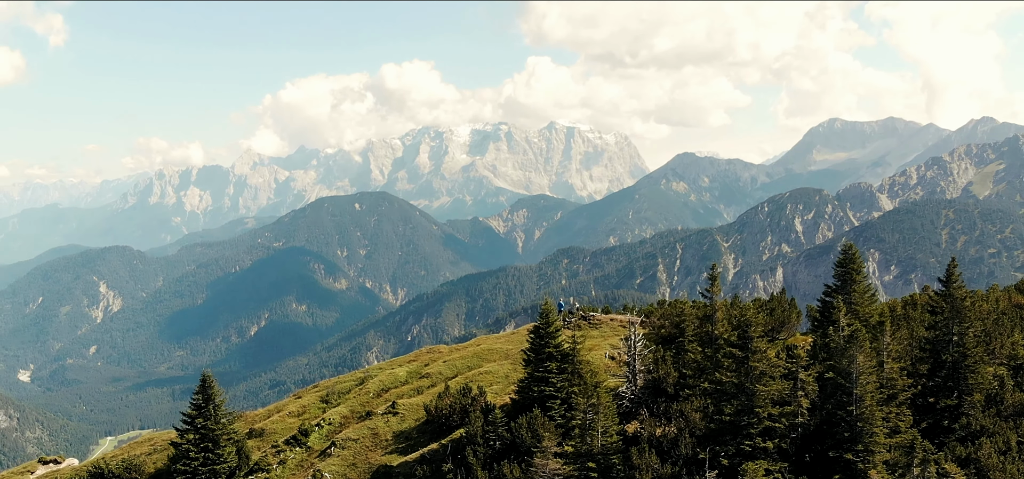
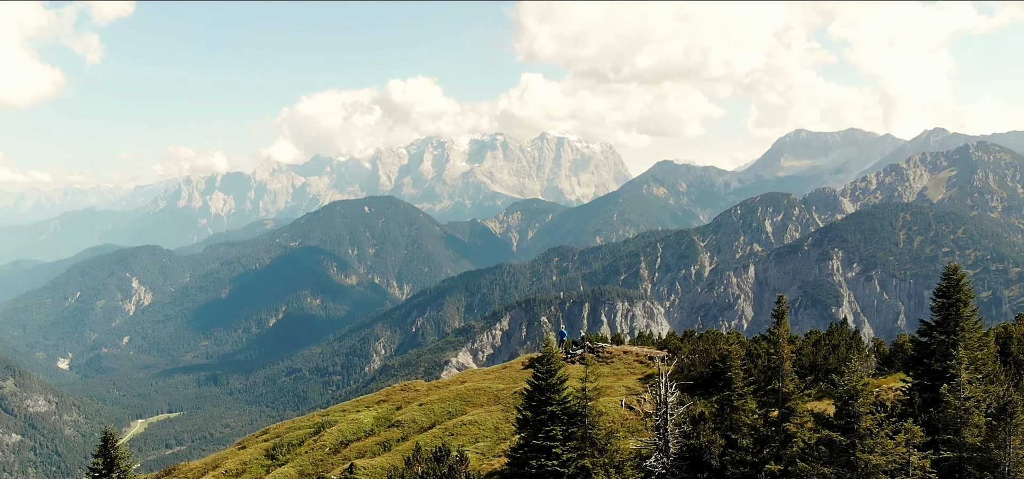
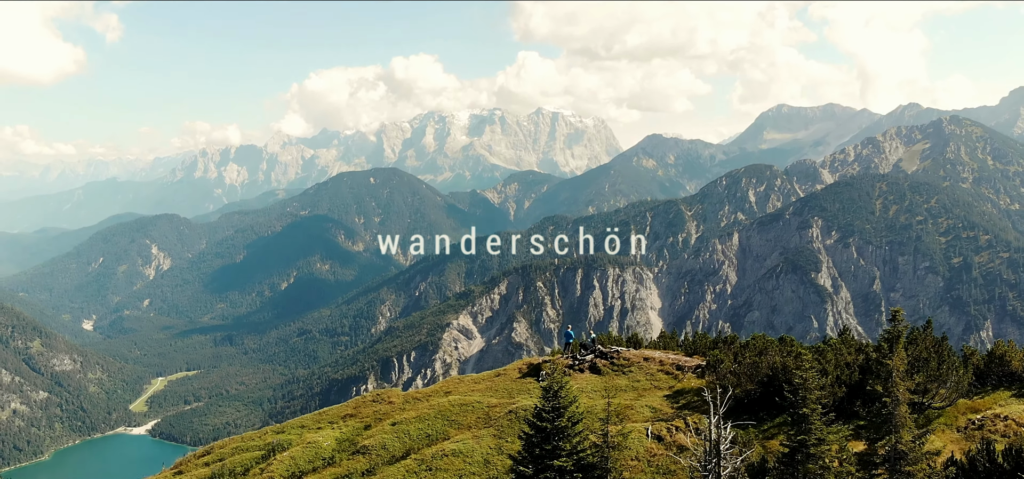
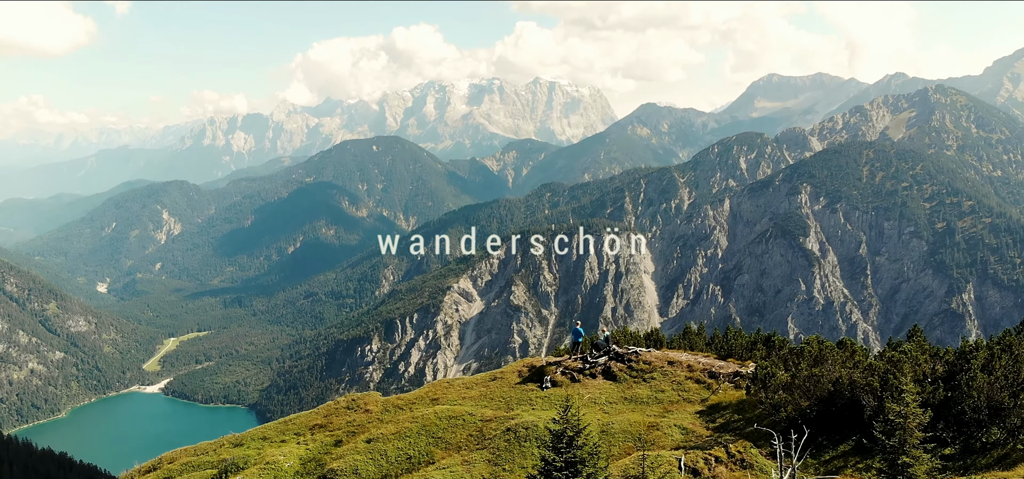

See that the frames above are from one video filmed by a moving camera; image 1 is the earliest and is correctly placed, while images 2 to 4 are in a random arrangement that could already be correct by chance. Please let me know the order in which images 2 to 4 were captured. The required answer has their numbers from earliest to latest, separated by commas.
2, 3, 4
